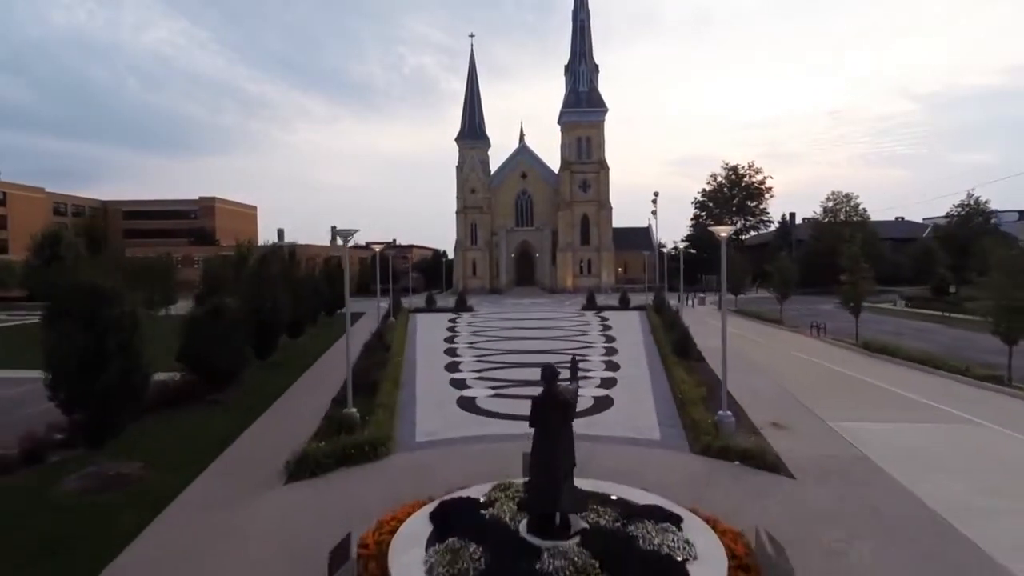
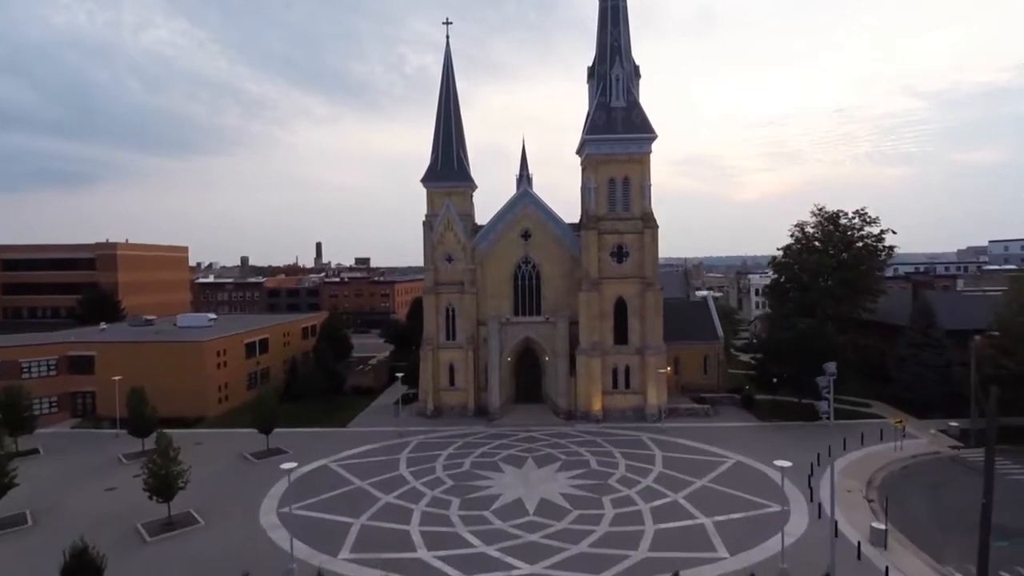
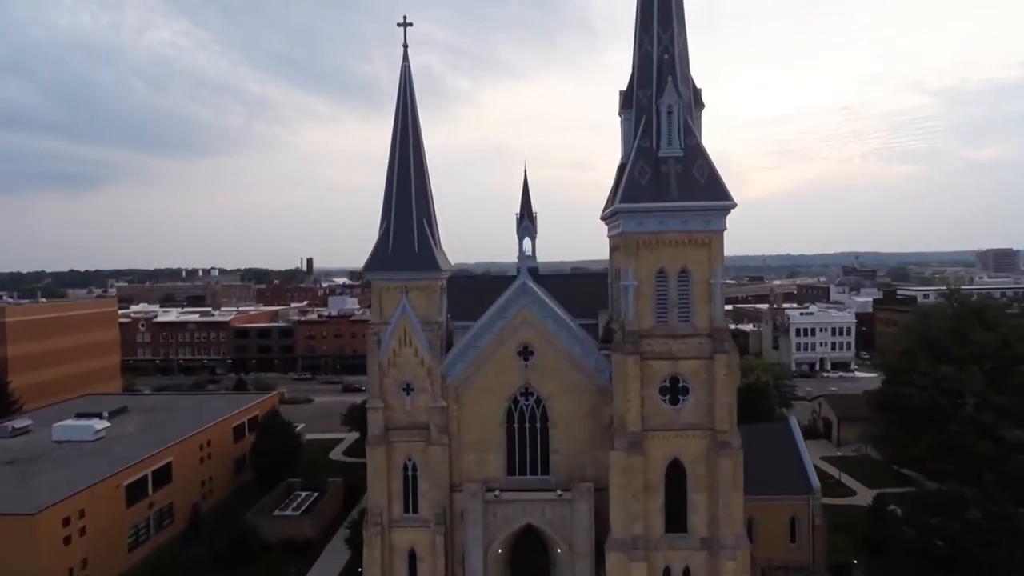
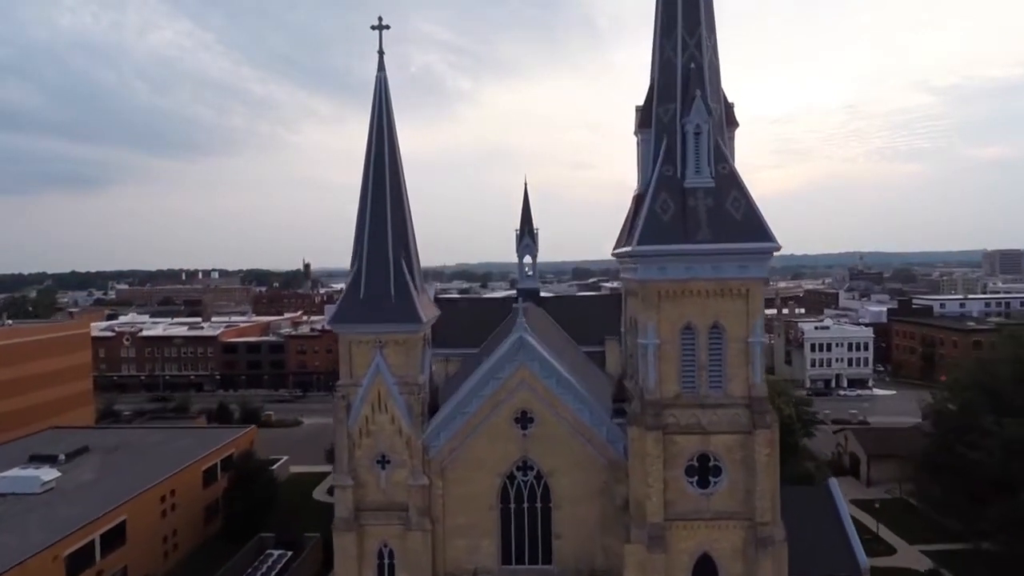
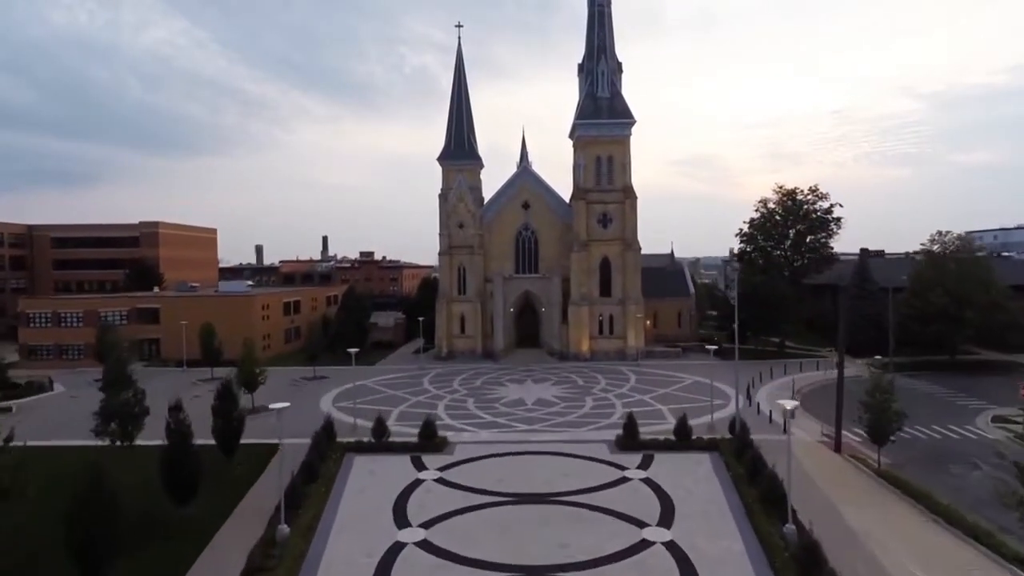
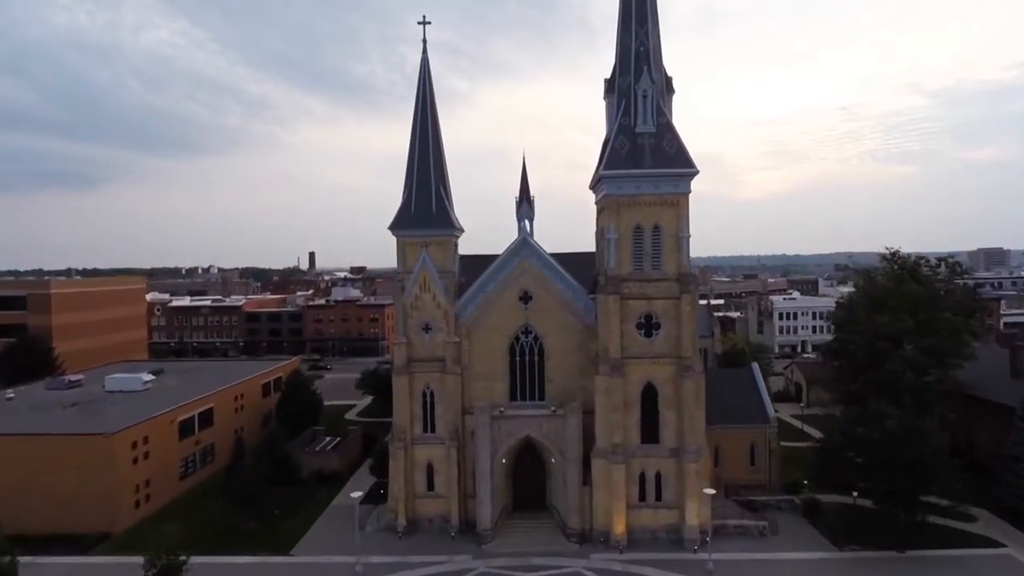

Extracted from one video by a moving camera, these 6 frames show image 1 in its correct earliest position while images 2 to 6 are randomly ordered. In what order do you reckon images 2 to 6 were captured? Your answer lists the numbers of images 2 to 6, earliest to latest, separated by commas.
5, 2, 6, 3, 4
